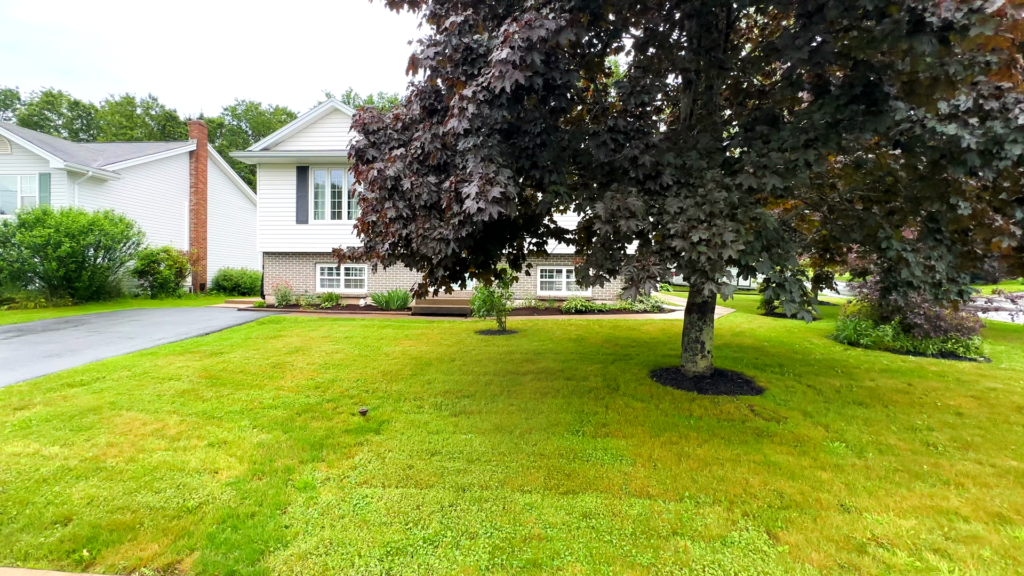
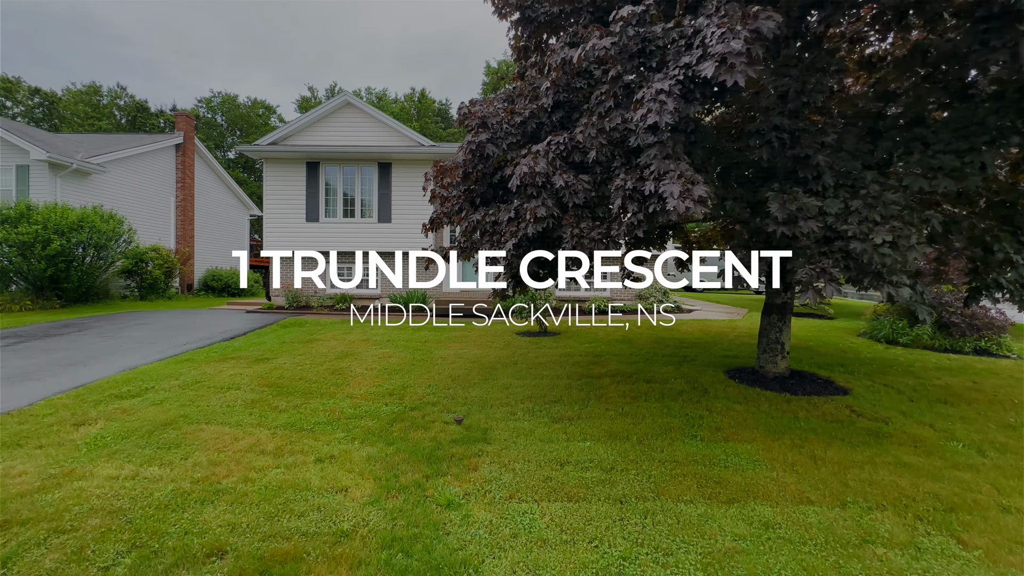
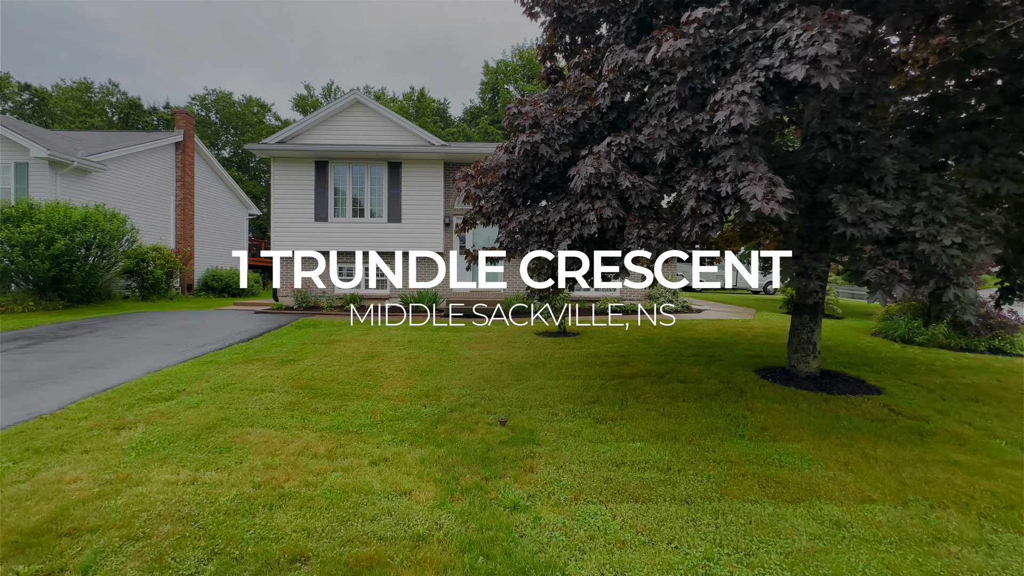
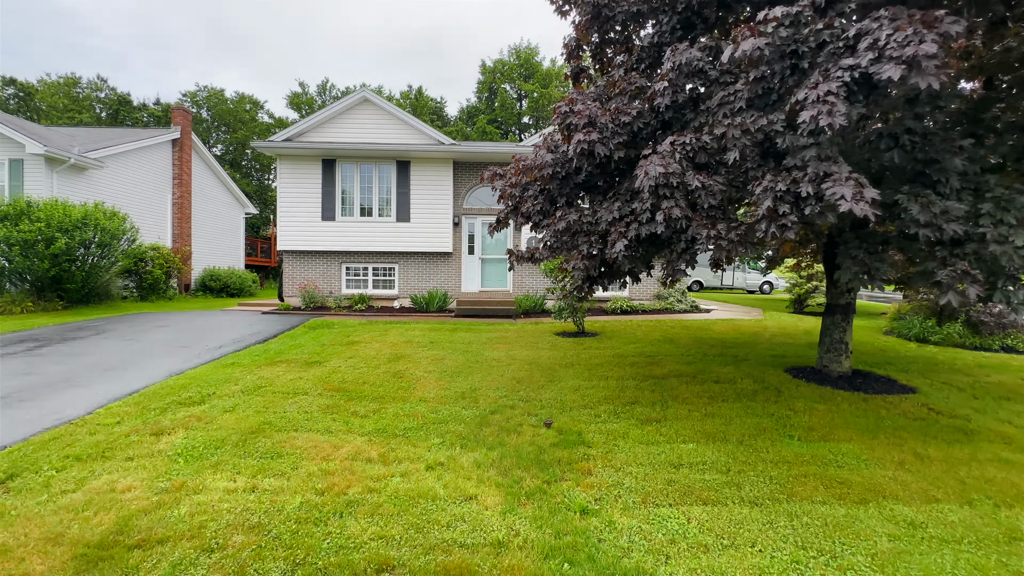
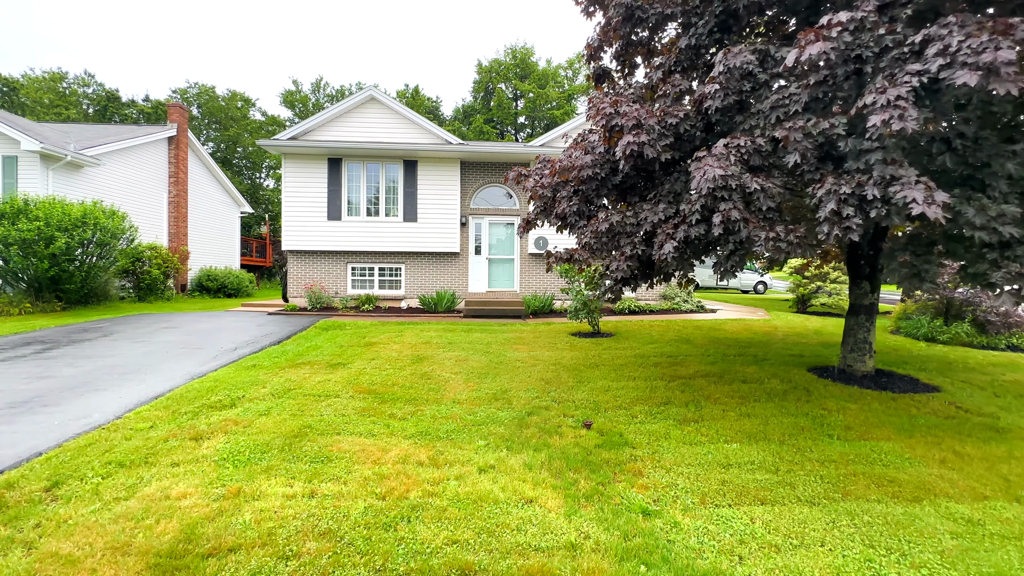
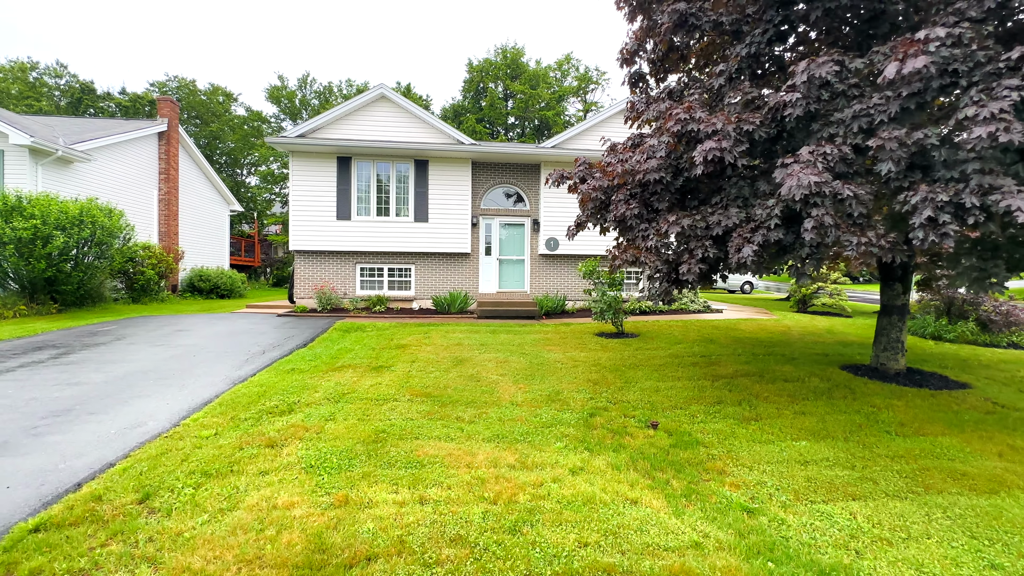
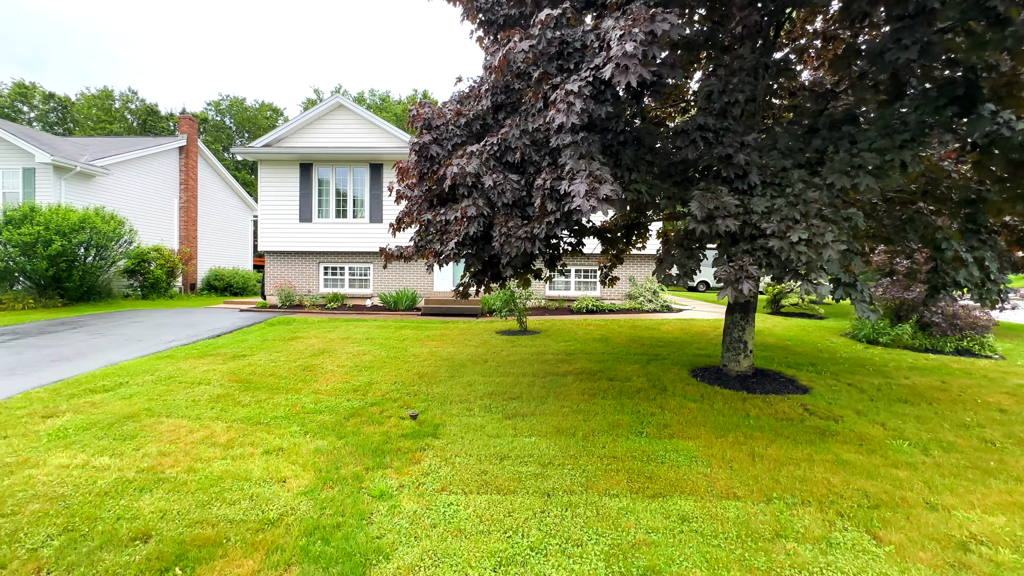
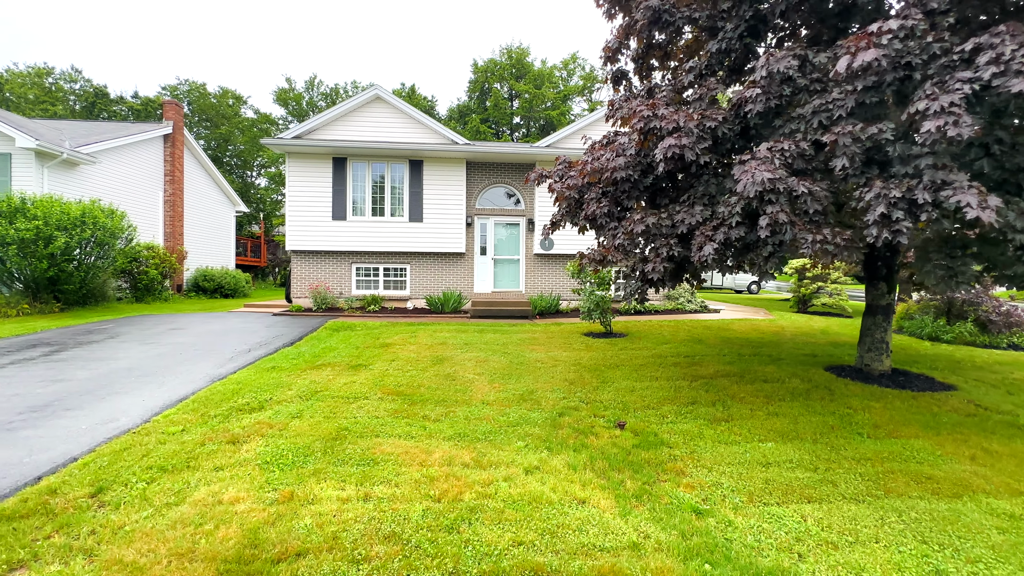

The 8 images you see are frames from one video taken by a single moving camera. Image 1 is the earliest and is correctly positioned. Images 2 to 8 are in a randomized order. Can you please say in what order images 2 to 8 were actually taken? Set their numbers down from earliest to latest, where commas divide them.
7, 2, 3, 4, 5, 8, 6
